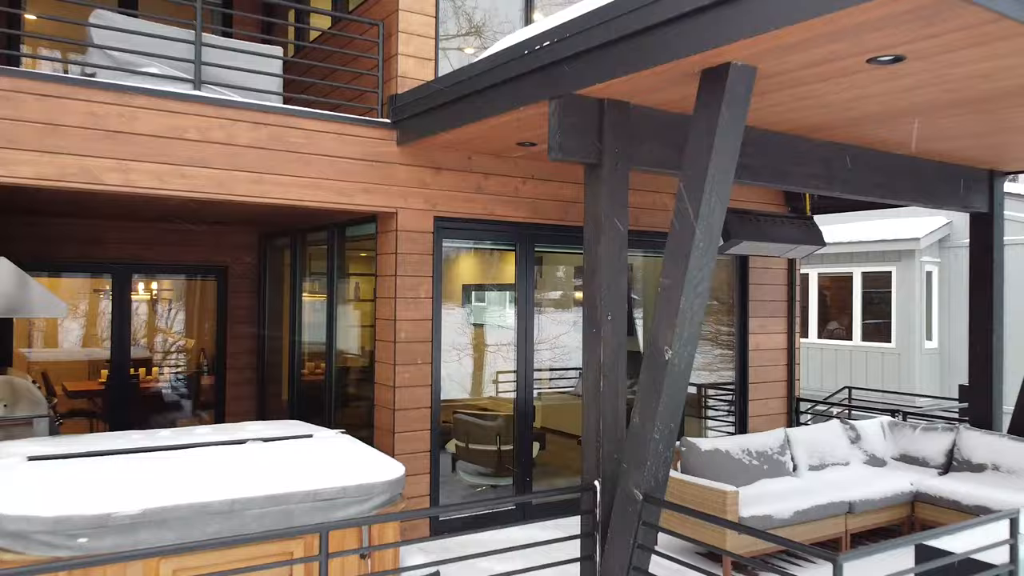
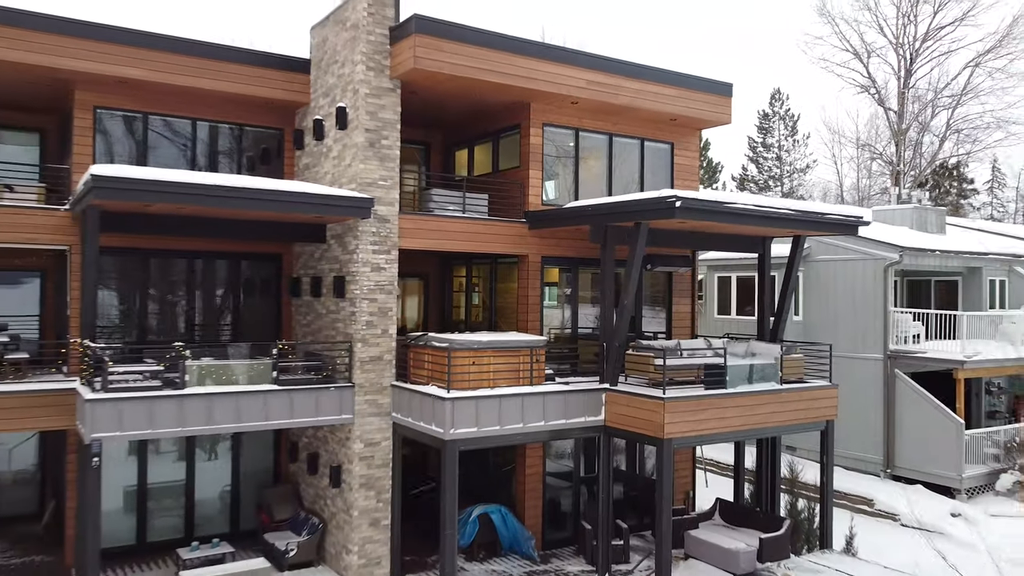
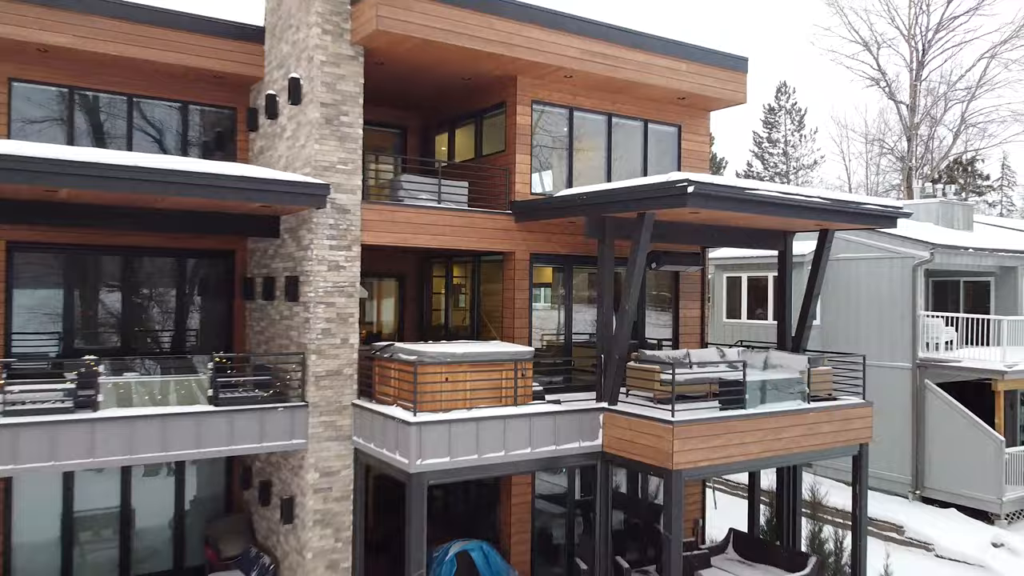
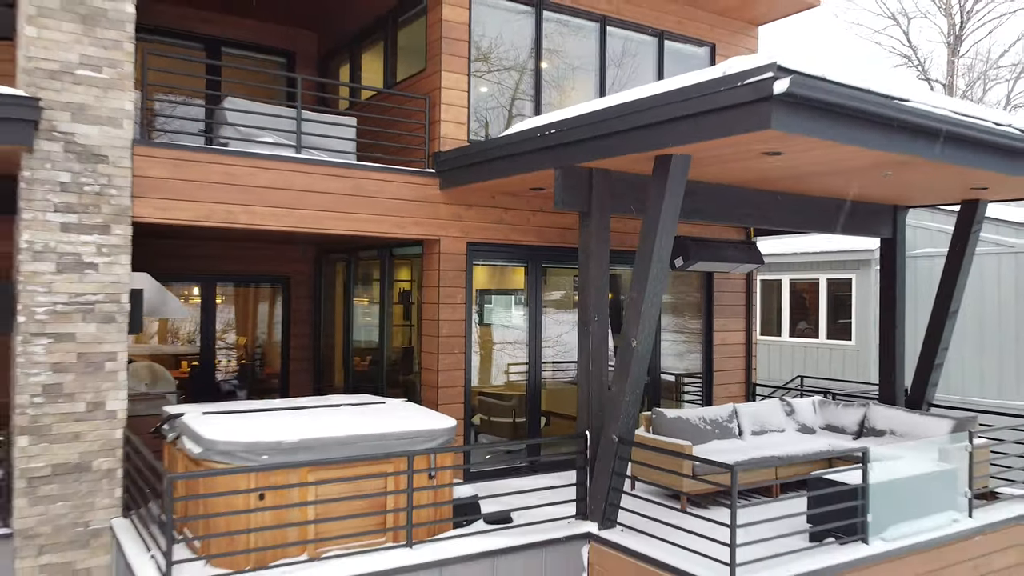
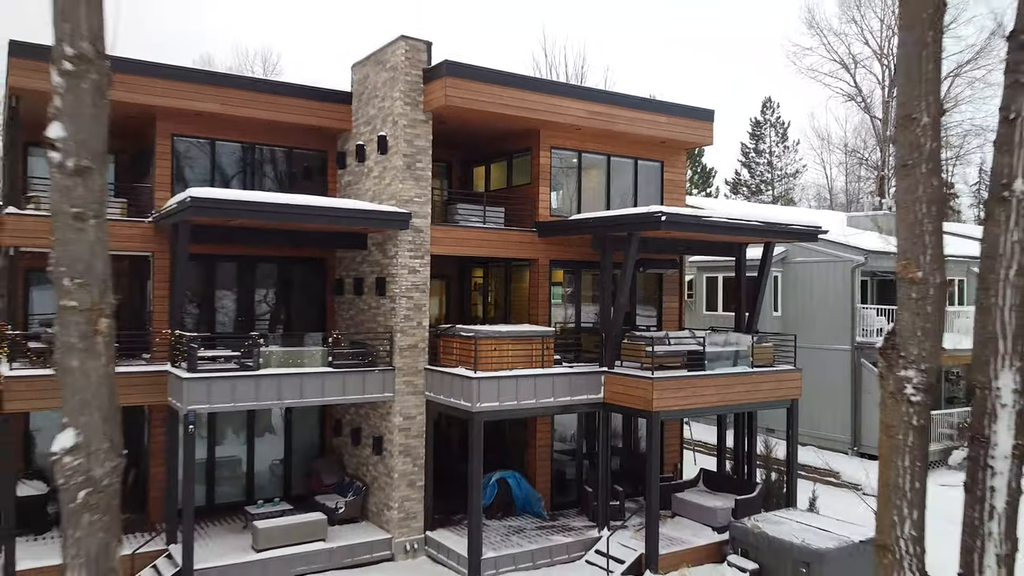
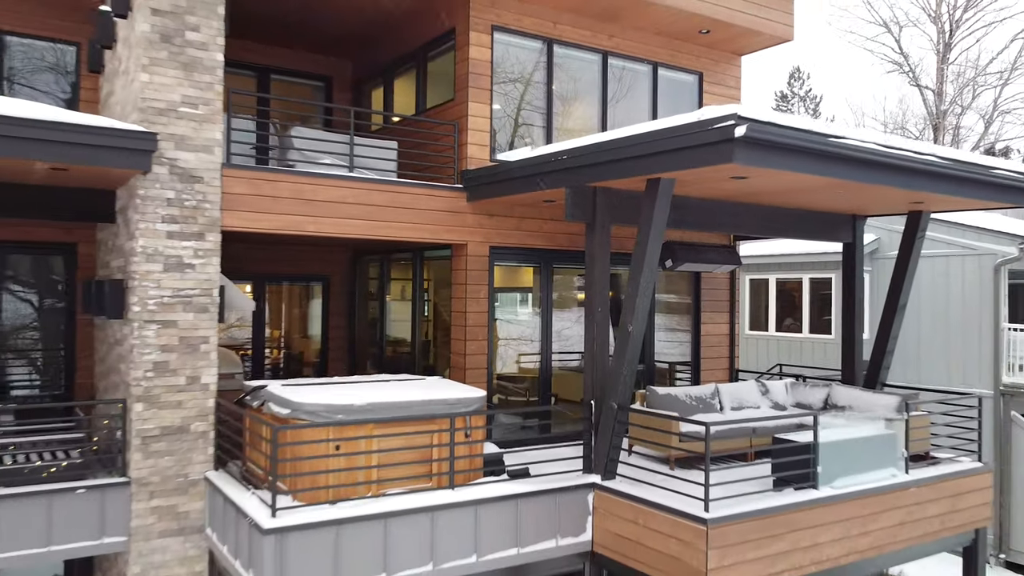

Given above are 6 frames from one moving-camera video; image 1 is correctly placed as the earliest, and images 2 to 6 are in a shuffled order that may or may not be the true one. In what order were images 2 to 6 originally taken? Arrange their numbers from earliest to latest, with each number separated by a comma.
4, 6, 3, 2, 5
